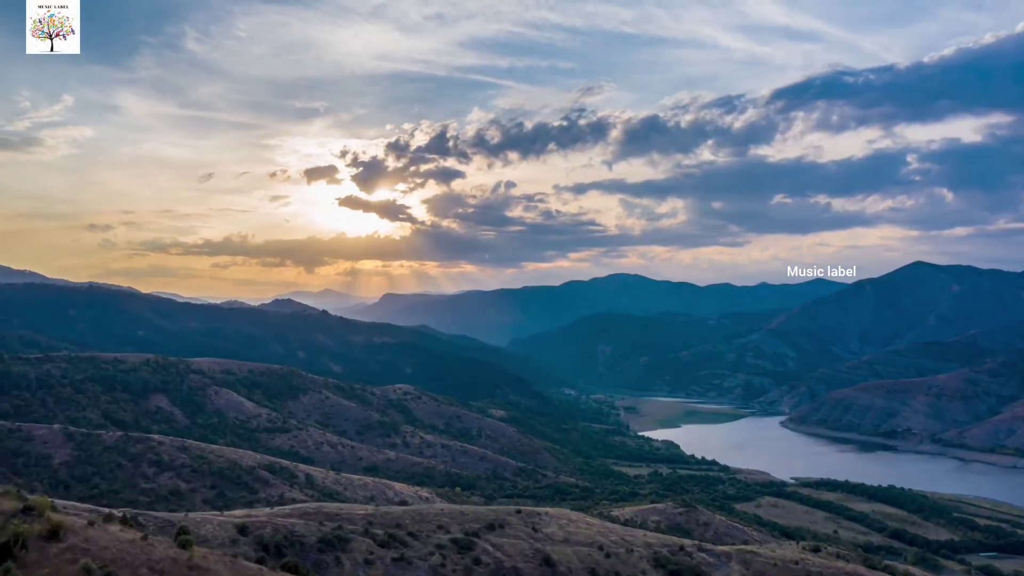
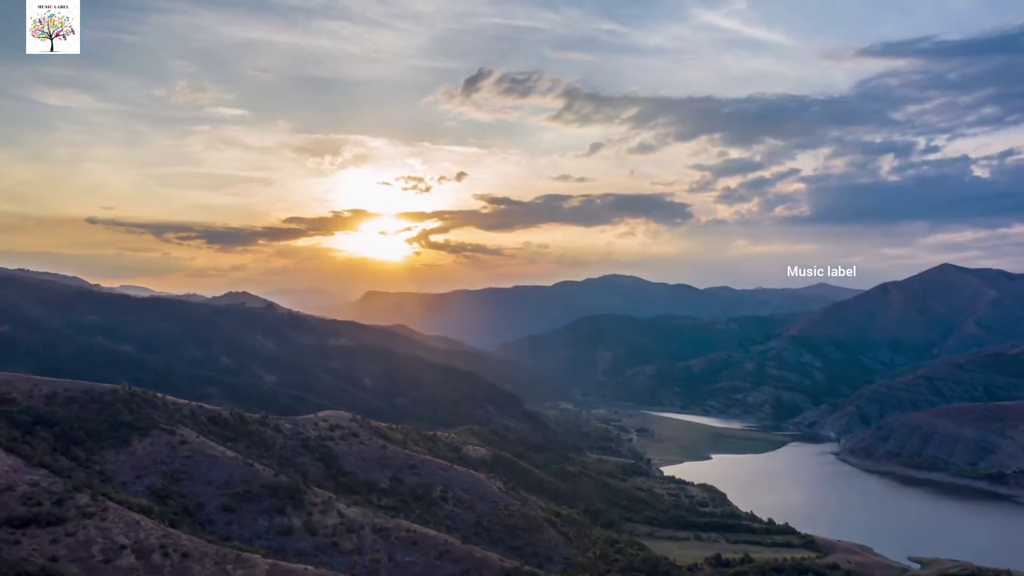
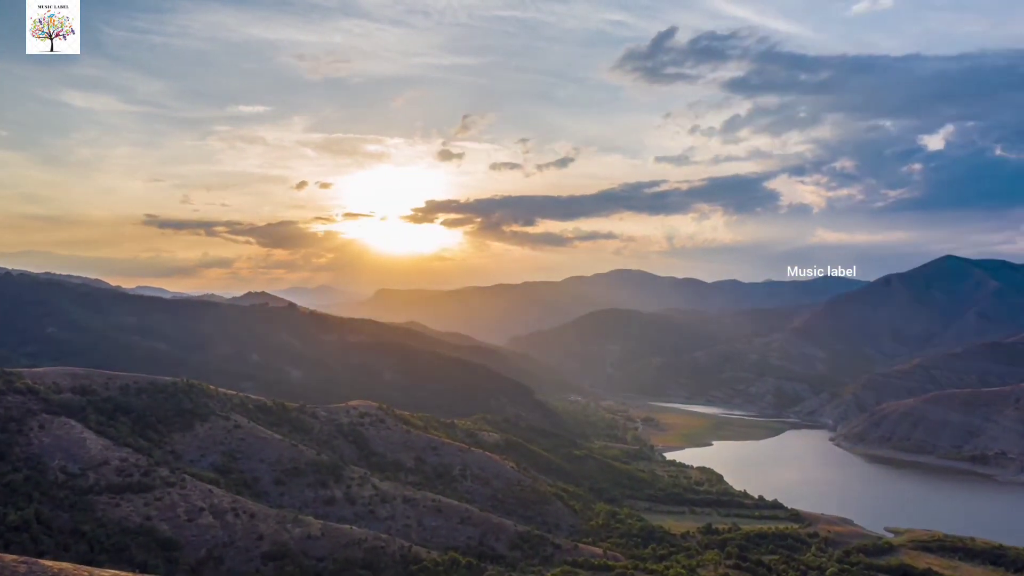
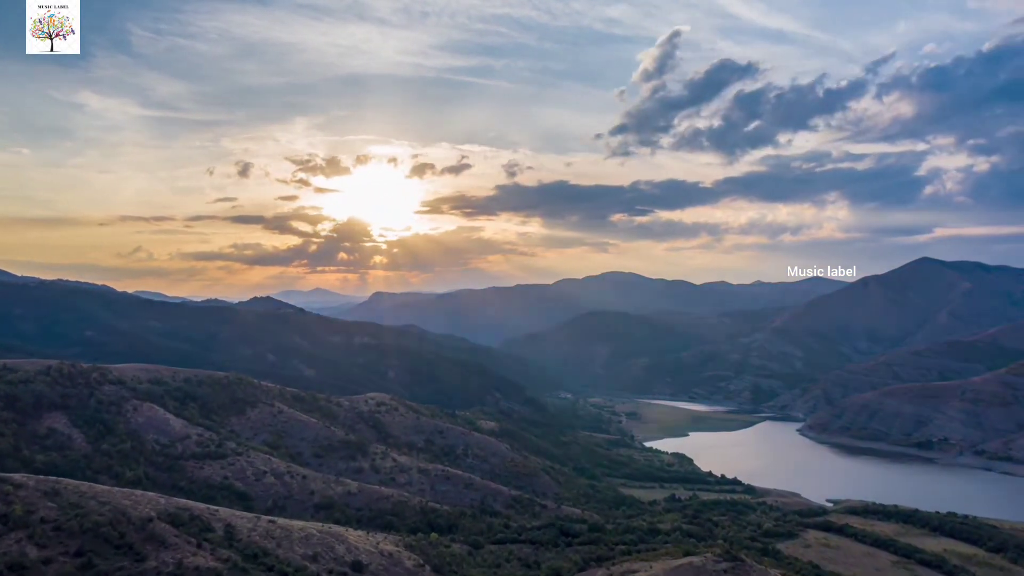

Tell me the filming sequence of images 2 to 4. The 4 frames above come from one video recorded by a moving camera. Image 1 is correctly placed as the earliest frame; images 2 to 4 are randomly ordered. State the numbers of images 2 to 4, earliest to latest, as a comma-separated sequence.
4, 3, 2
